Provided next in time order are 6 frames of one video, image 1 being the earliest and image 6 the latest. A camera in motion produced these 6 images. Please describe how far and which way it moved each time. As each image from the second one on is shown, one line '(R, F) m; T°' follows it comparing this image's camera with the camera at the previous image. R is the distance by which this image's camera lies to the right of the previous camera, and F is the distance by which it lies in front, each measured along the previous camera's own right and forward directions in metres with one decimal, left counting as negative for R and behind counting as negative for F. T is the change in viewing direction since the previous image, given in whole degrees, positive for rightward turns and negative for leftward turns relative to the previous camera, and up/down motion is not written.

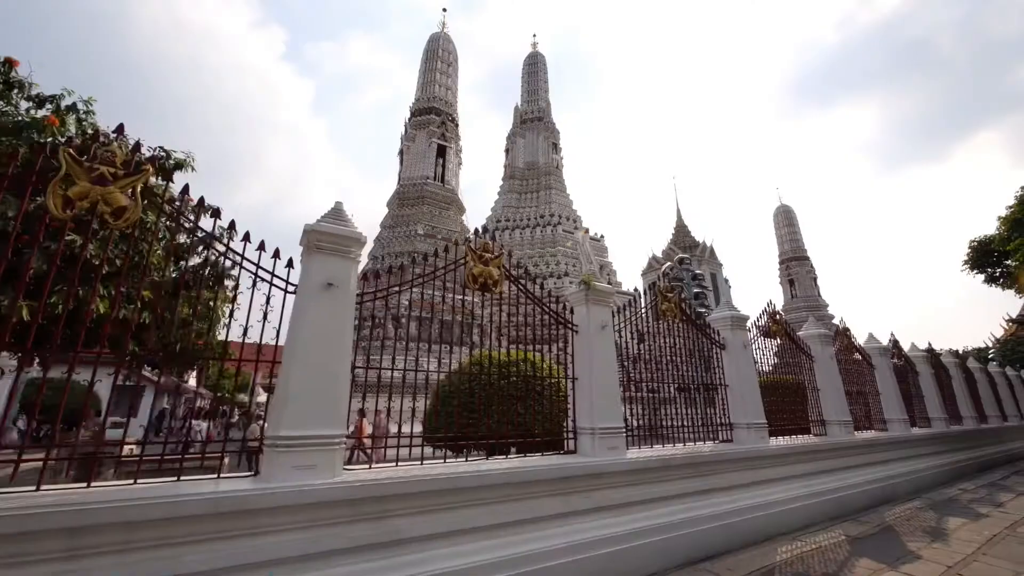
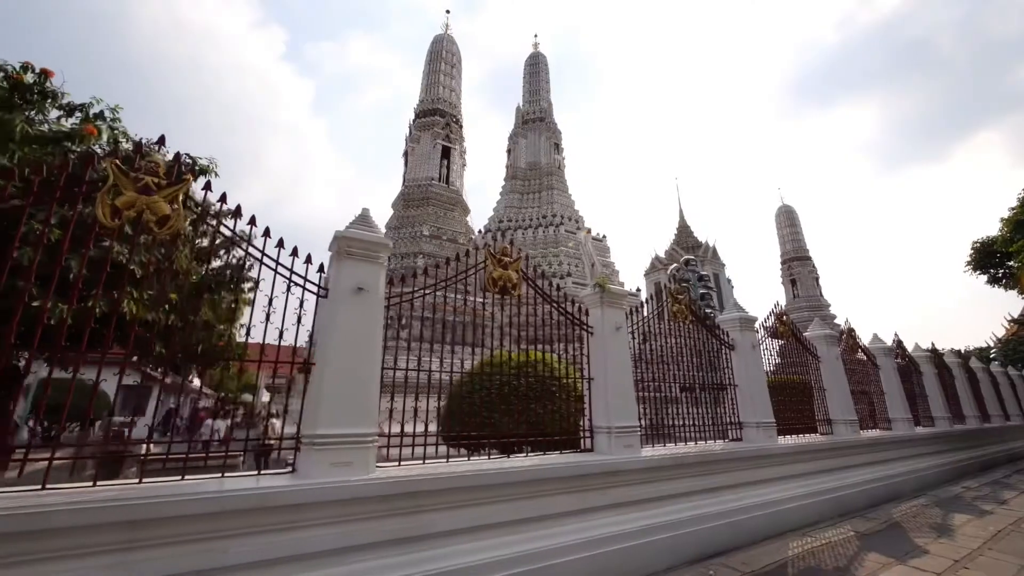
(-0.2, -0.1) m; 0°
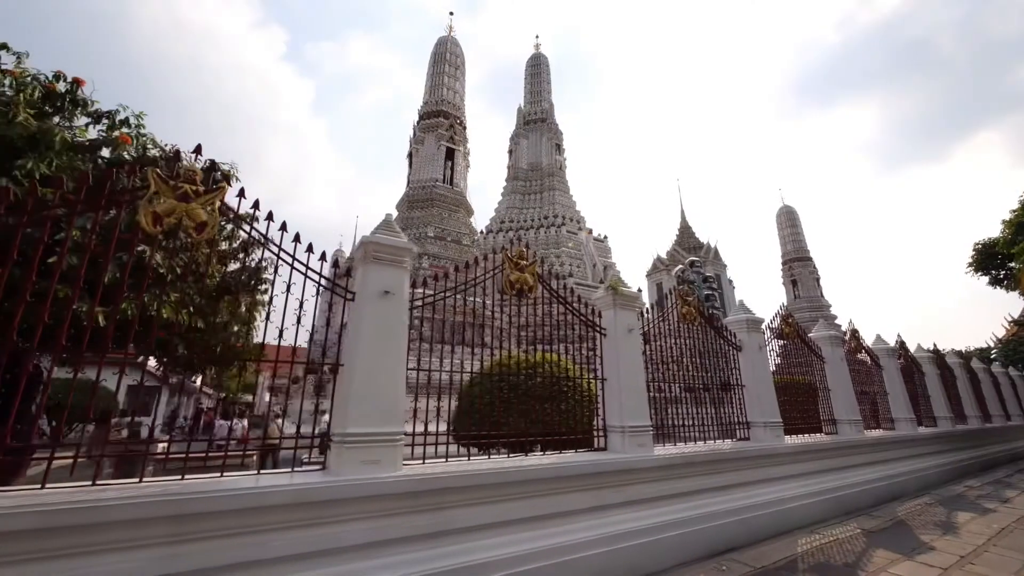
(-0.1, -0.1) m; 0°
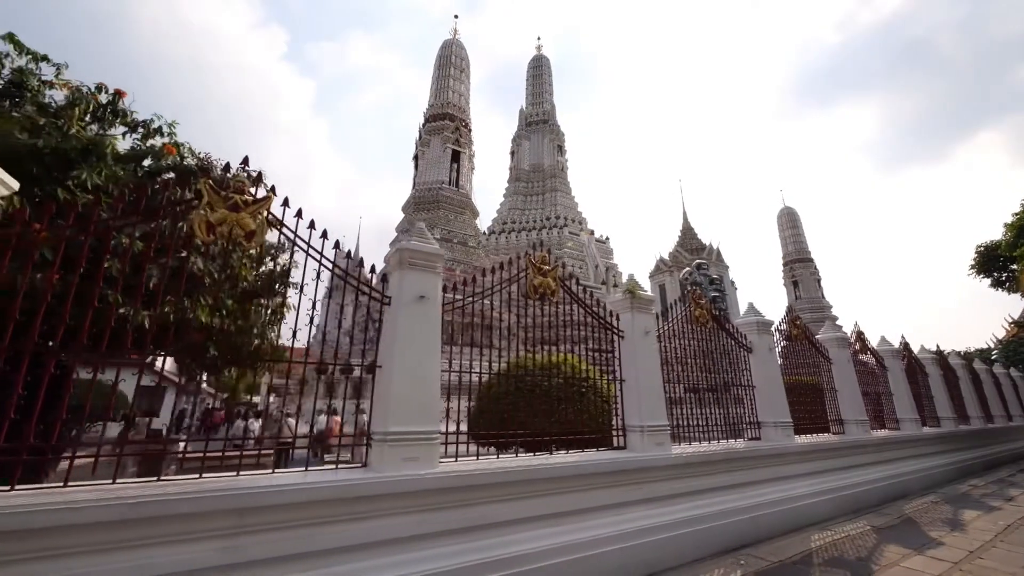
(-0.2, -0.1) m; 0°
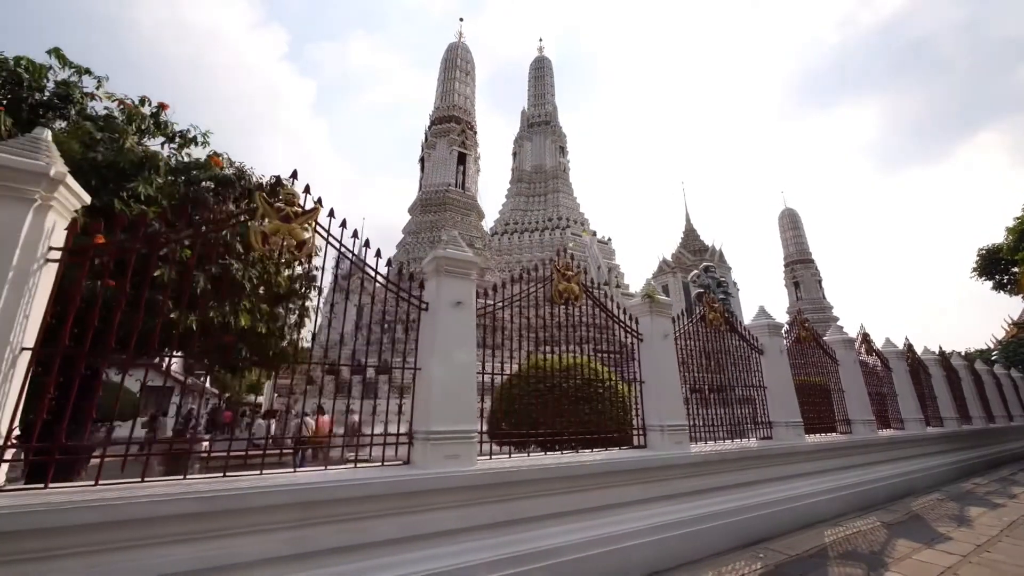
(-0.2, -0.2) m; 0°
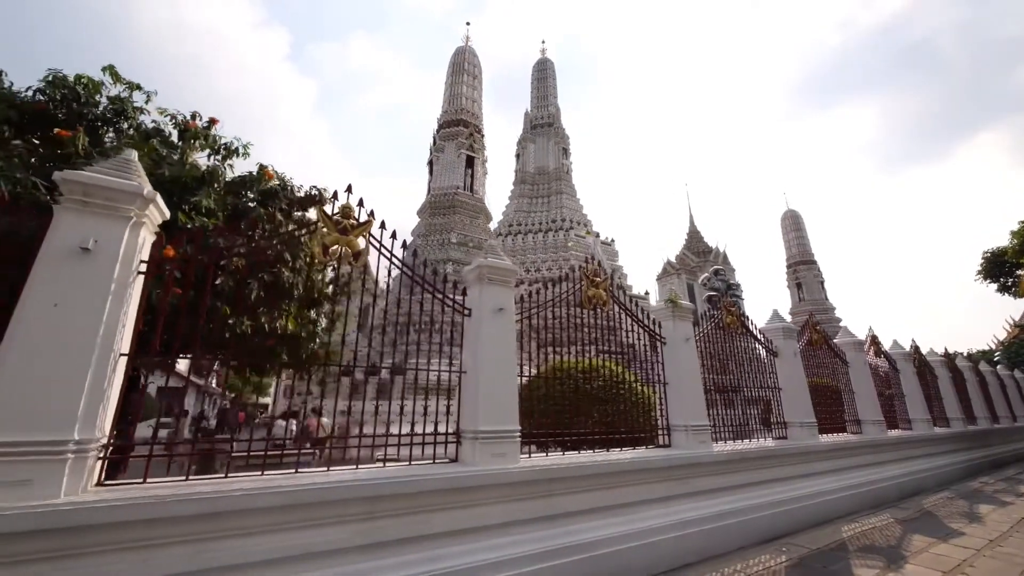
(-0.3, -0.2) m; 0°
